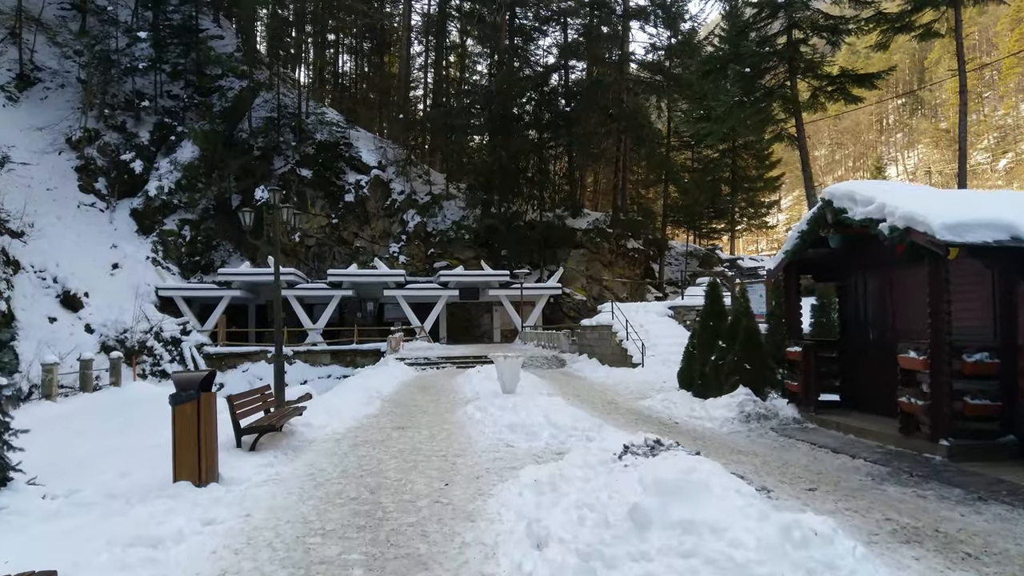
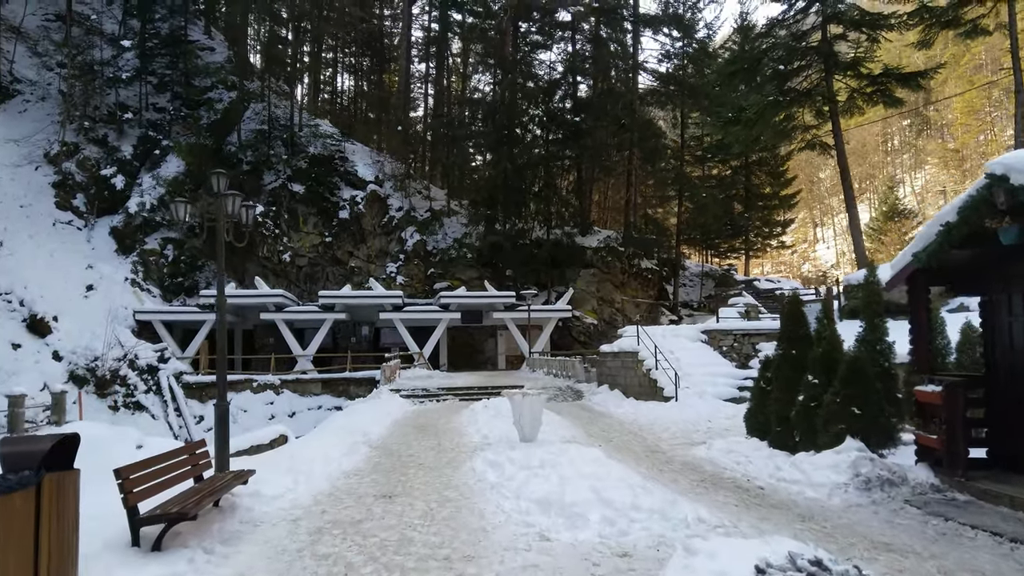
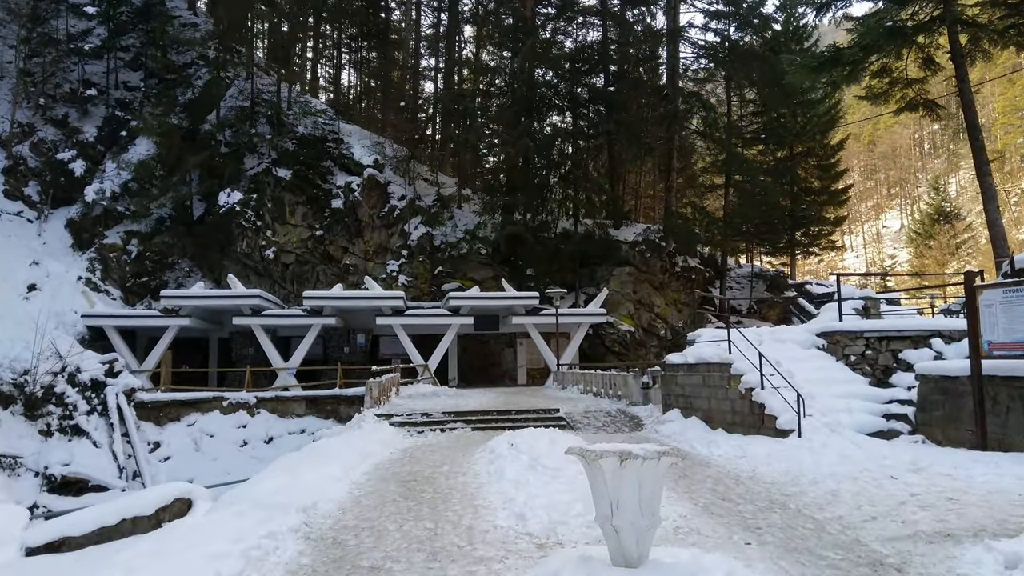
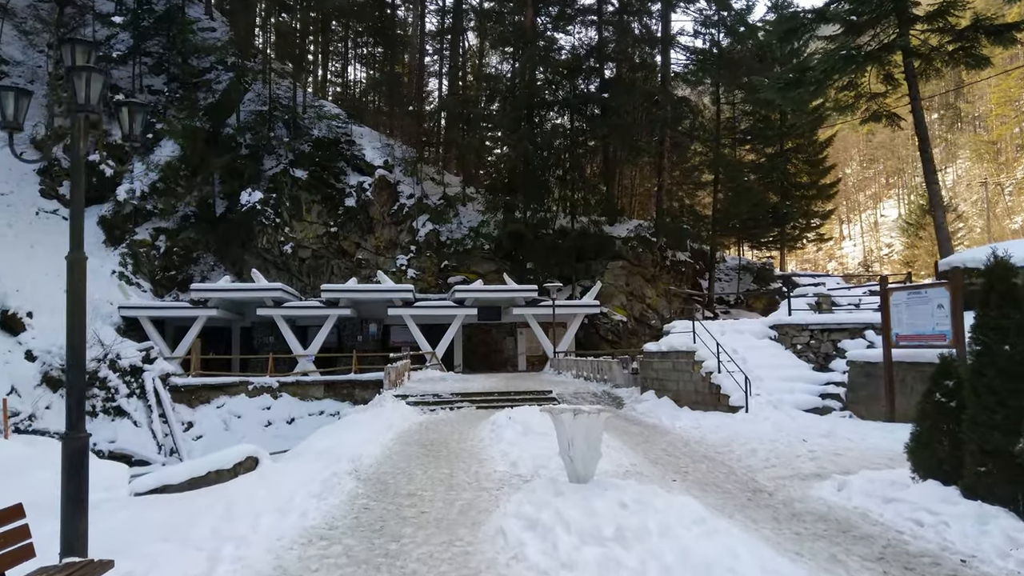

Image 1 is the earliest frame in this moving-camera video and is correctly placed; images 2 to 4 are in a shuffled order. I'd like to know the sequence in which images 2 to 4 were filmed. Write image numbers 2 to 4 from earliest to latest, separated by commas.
2, 4, 3
